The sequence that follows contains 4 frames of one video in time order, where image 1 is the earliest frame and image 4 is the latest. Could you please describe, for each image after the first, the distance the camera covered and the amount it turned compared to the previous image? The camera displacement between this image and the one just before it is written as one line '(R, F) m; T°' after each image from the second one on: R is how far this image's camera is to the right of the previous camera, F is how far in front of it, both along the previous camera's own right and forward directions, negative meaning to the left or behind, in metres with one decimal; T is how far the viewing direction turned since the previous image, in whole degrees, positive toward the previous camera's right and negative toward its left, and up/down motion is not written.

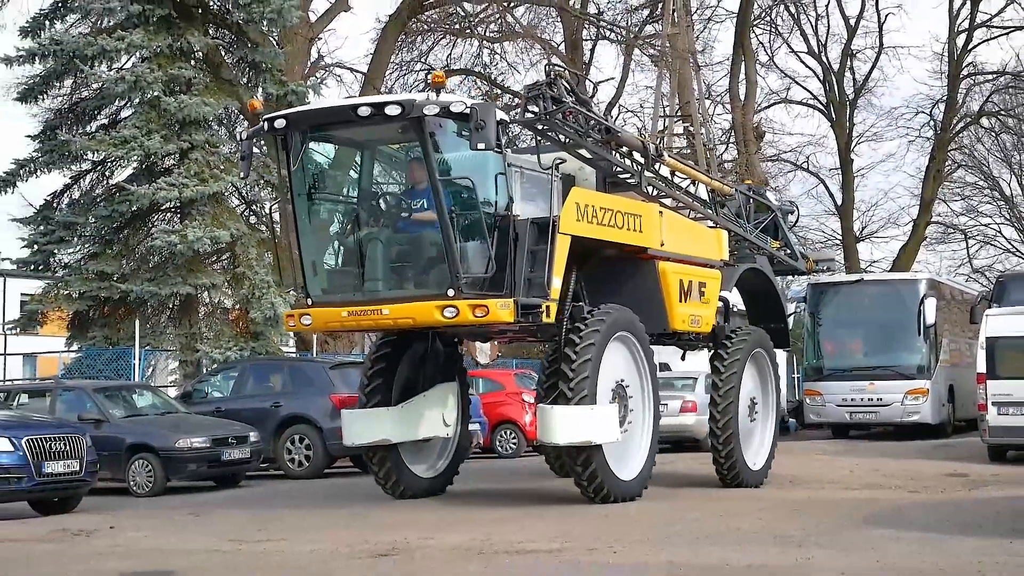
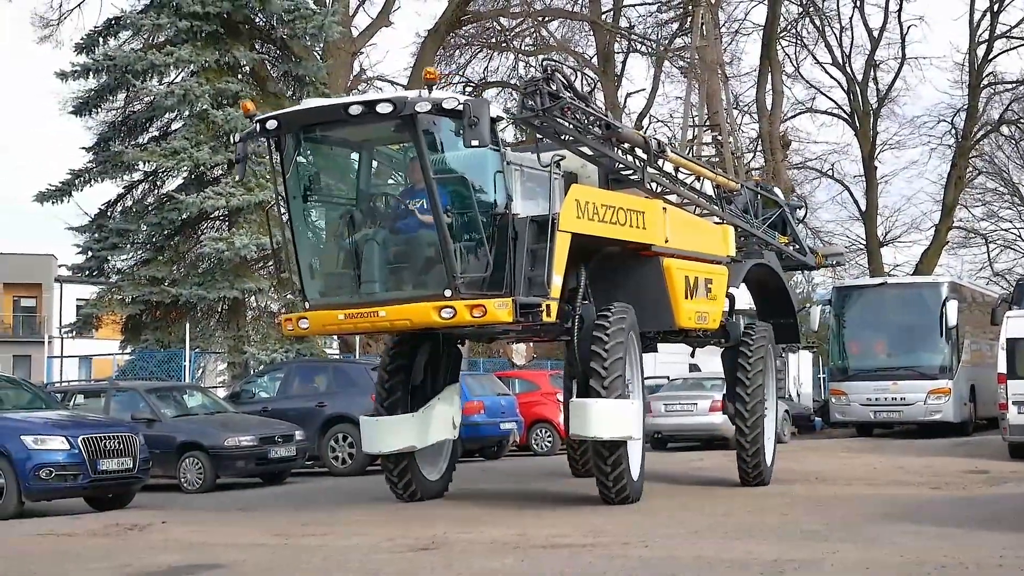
(-0.2, -0.4) m; -1°
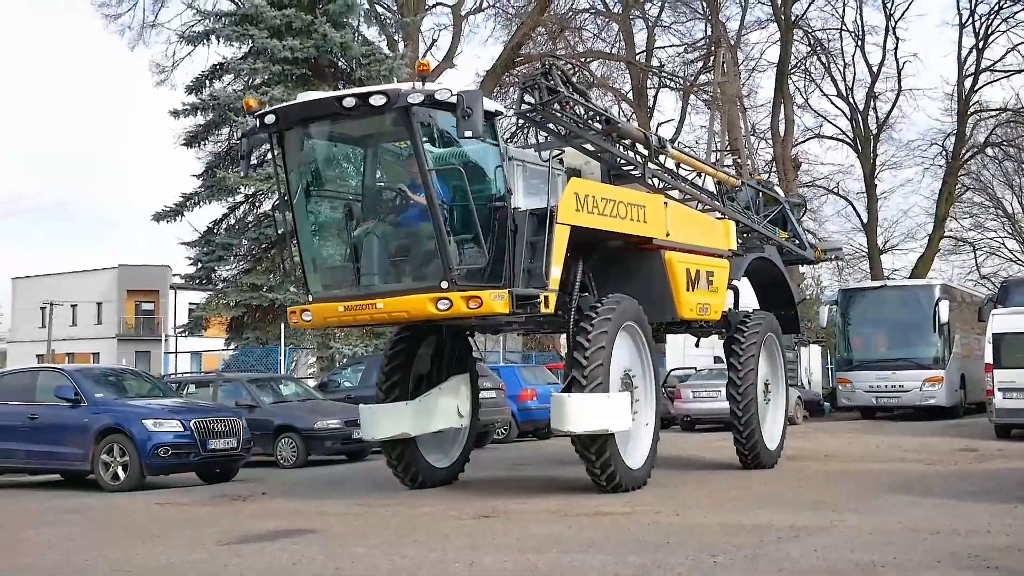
(-0.1, -1.9) m; -2°
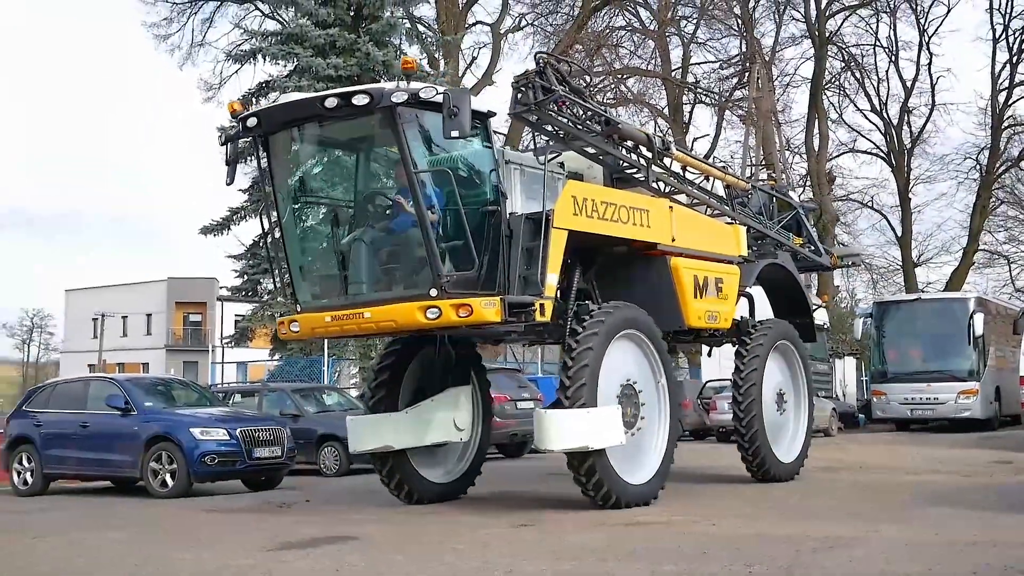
(0.0, -0.3) m; -2°
